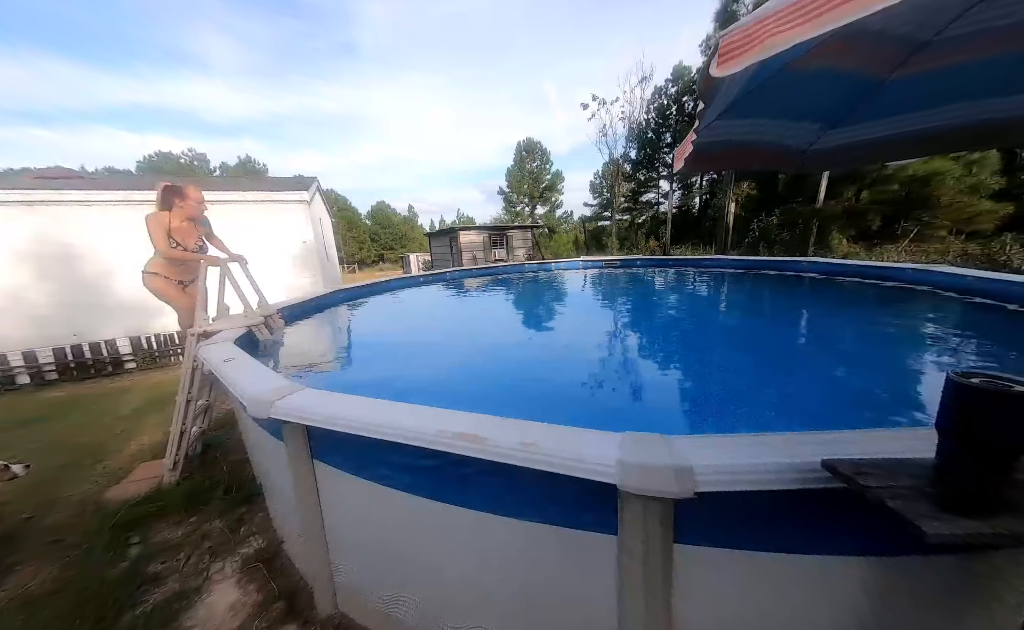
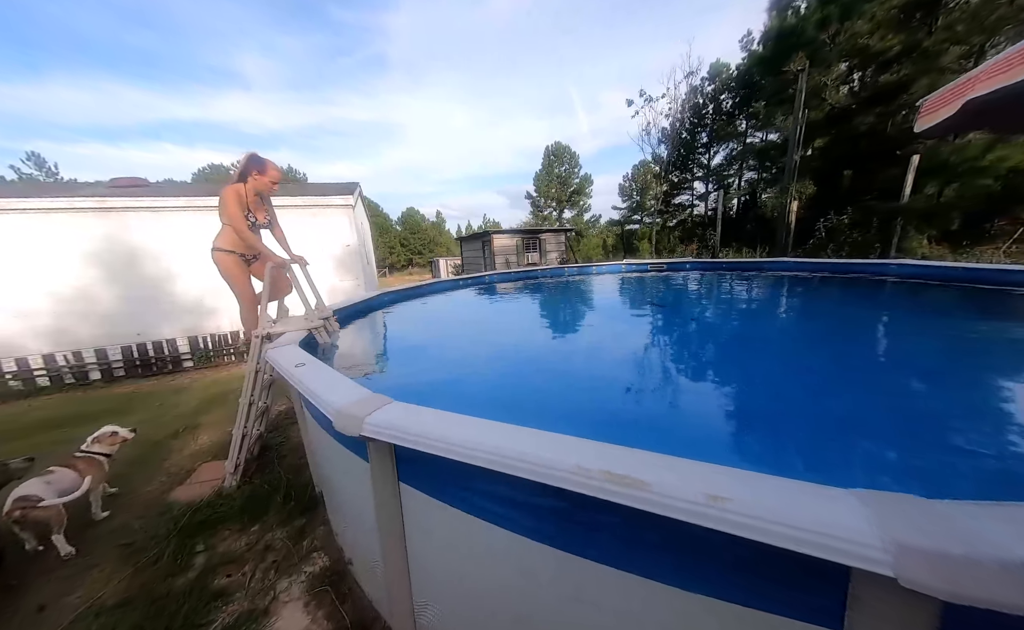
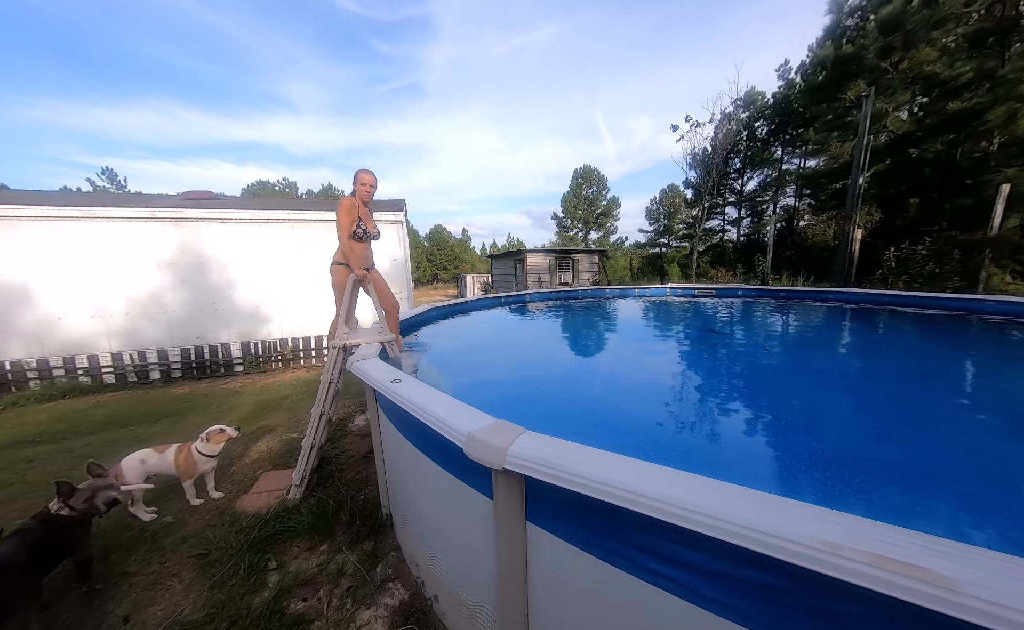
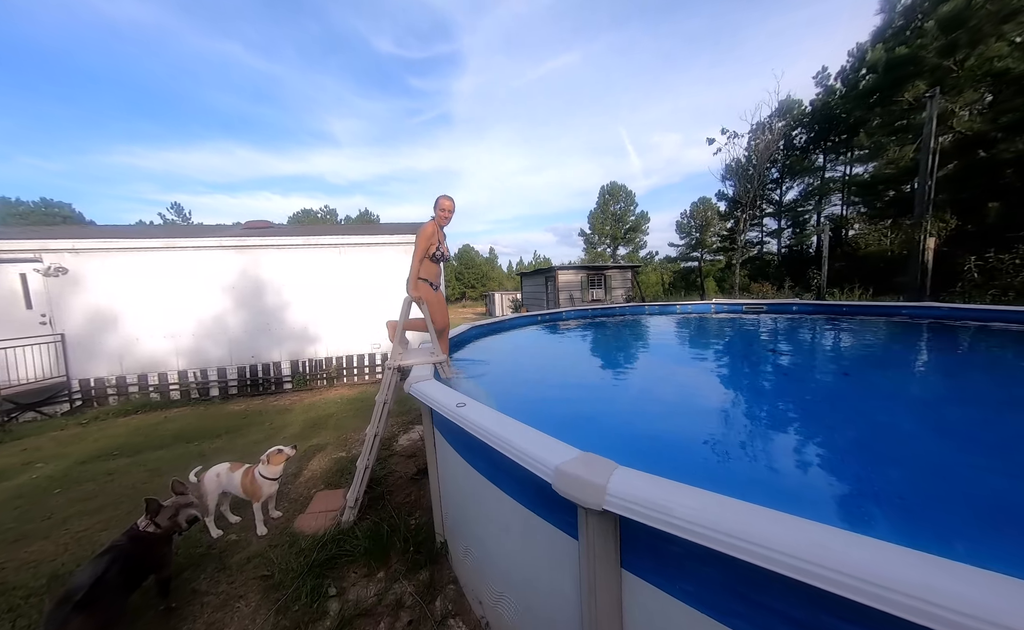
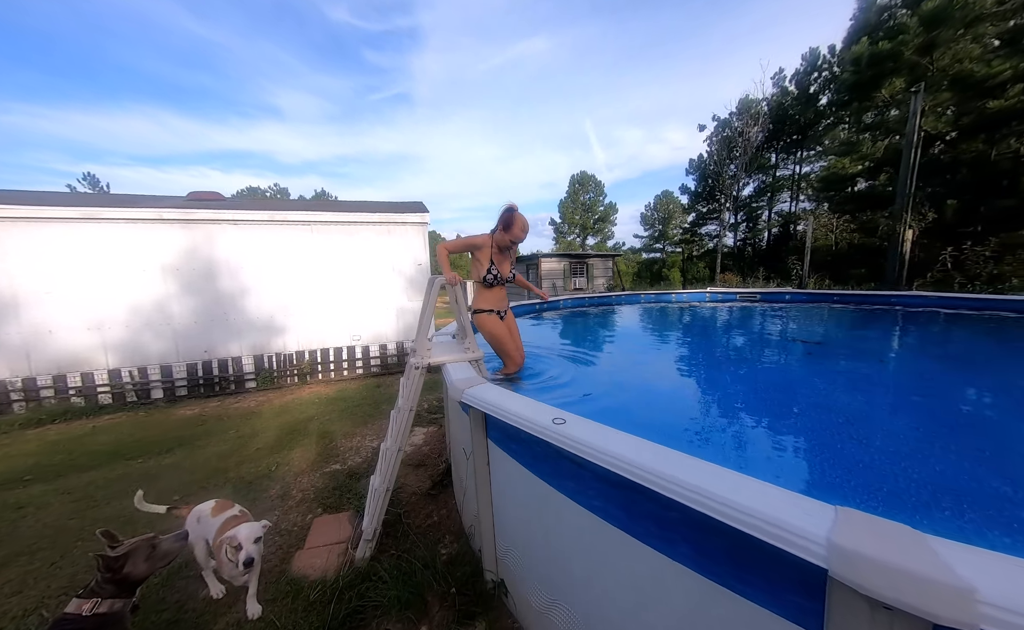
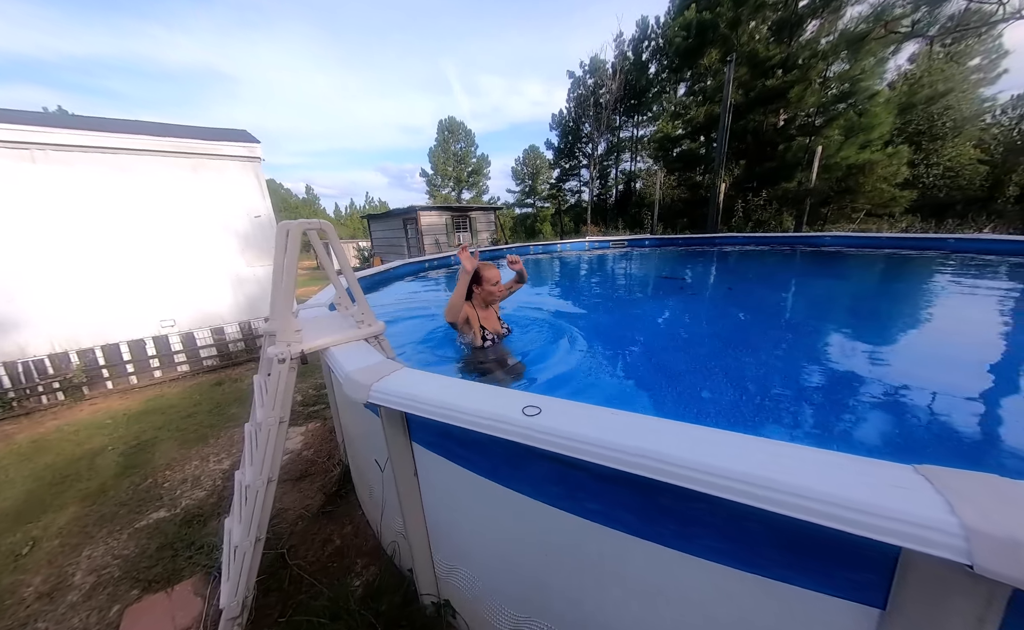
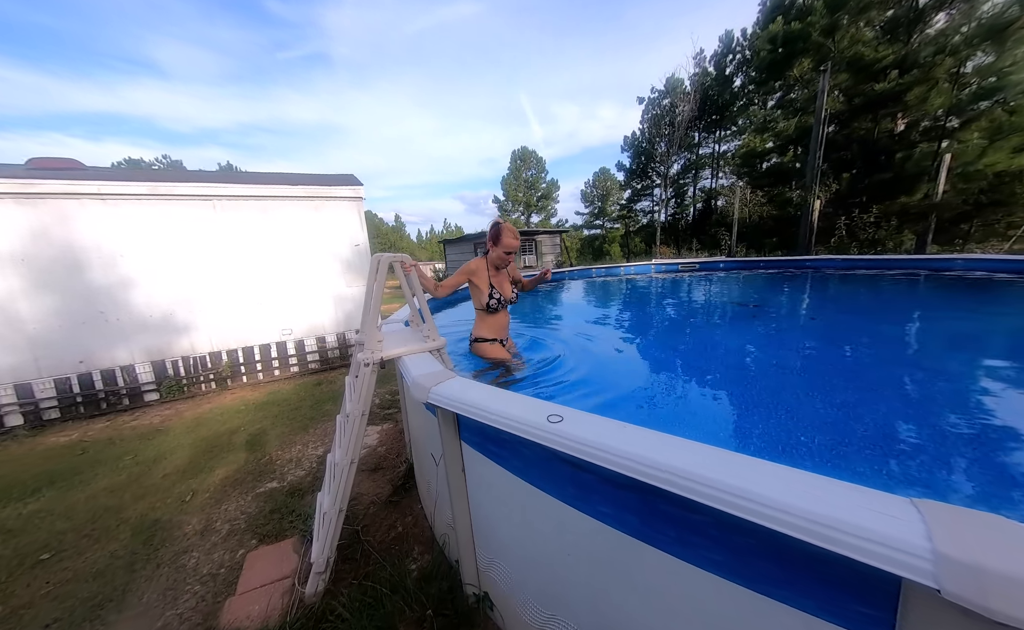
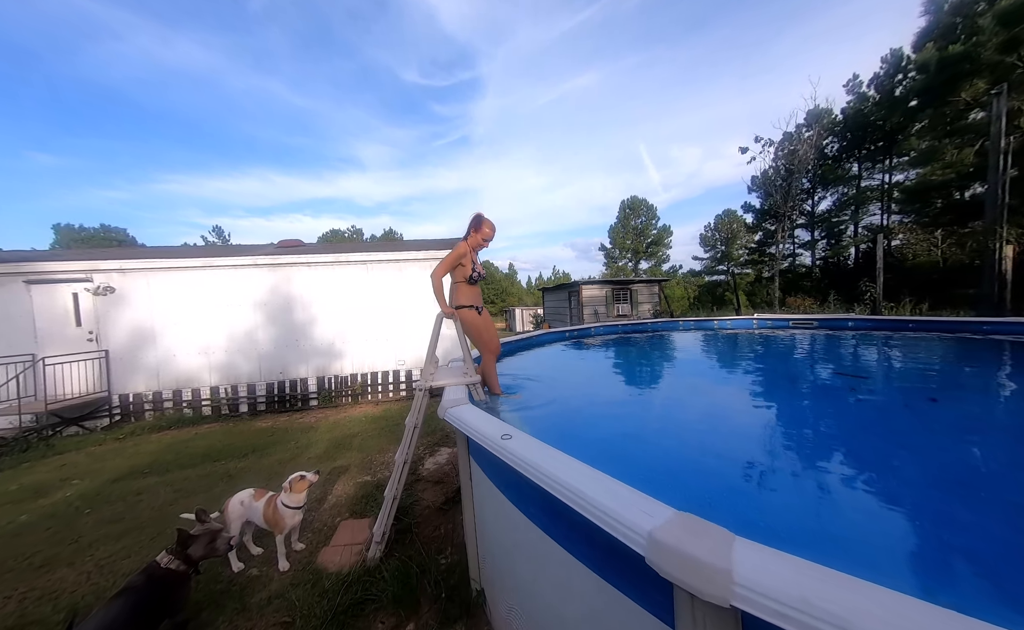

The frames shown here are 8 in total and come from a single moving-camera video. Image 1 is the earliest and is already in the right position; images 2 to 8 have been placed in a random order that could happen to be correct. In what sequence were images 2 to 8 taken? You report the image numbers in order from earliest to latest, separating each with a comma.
2, 3, 4, 8, 5, 7, 6
